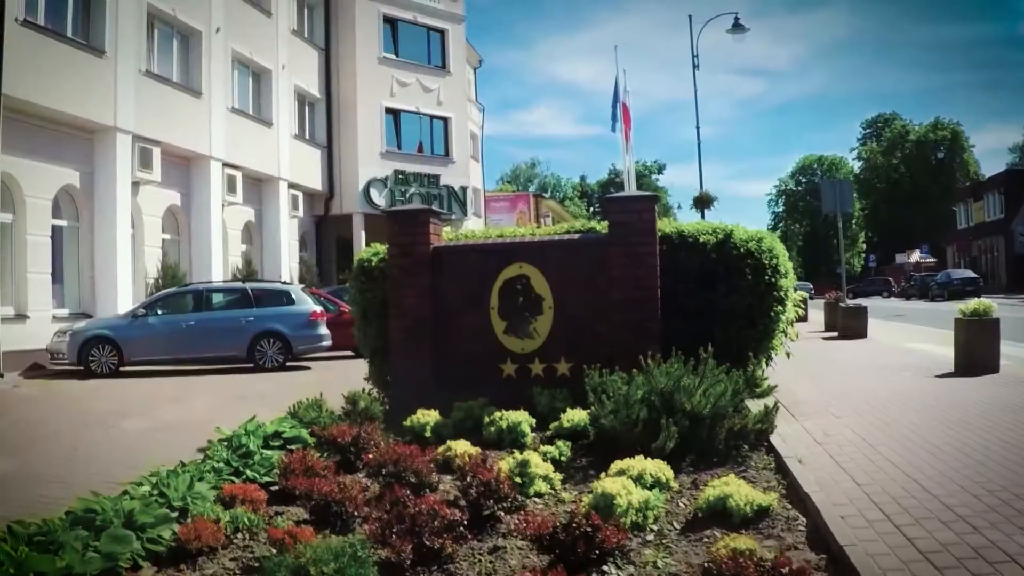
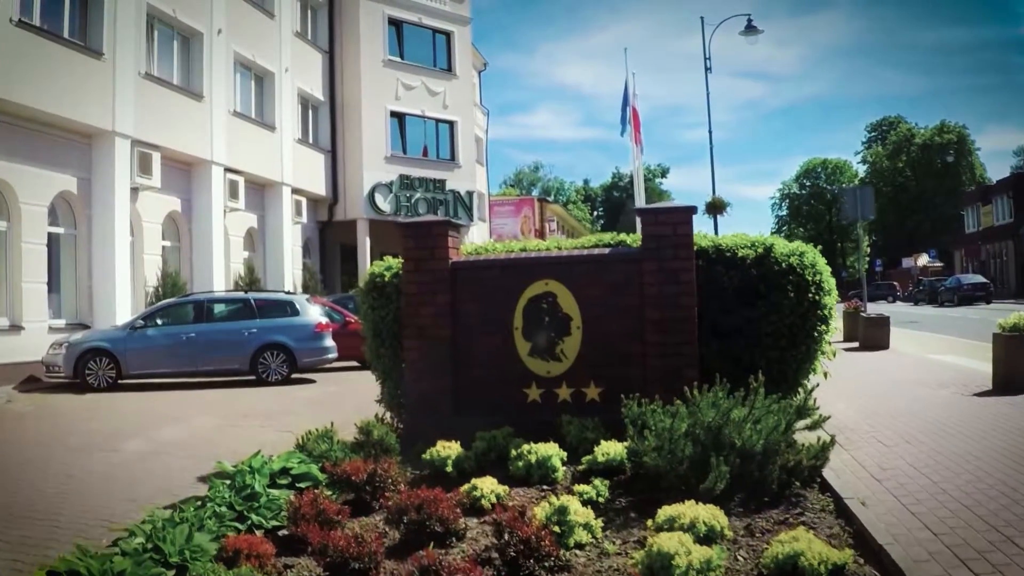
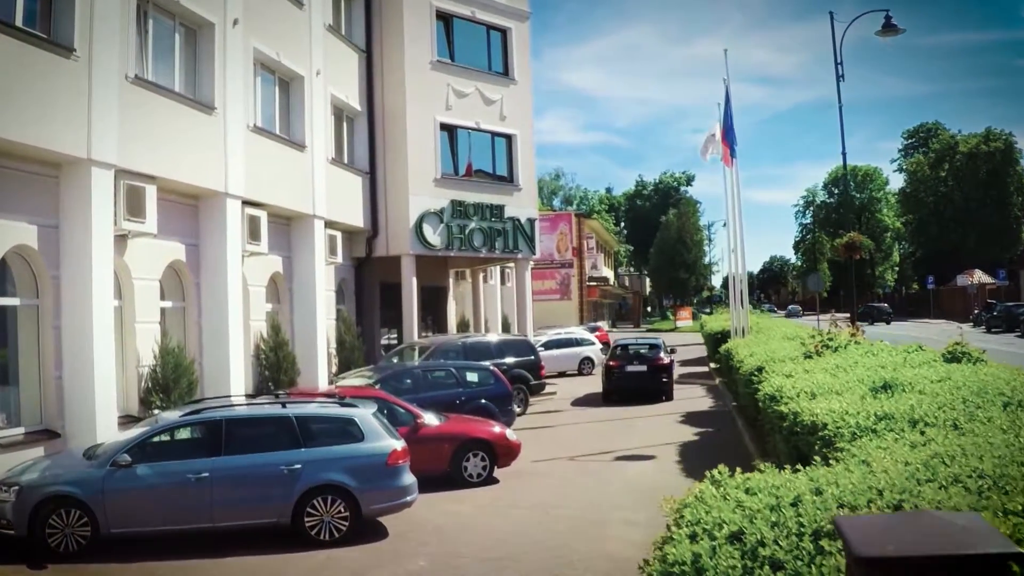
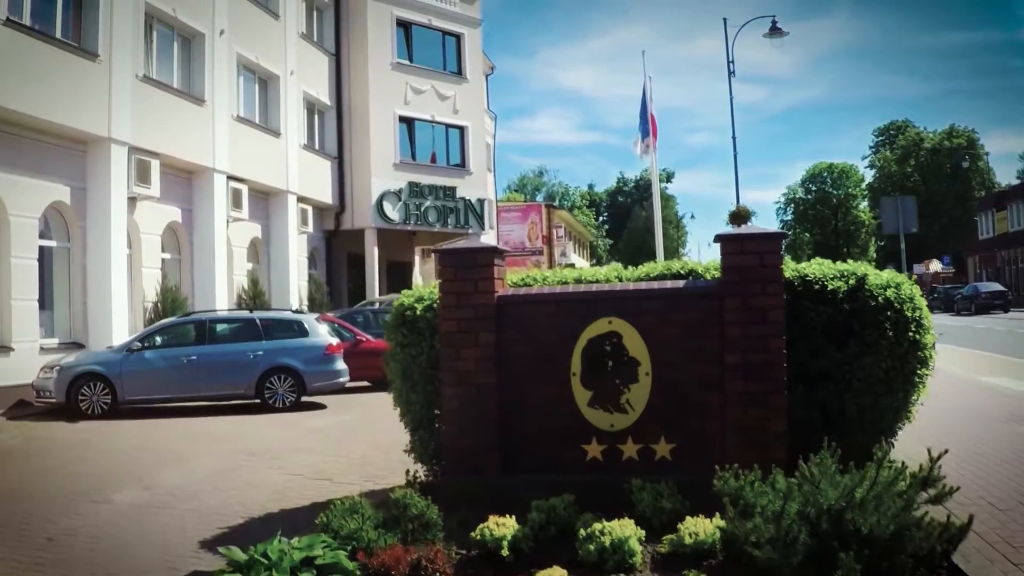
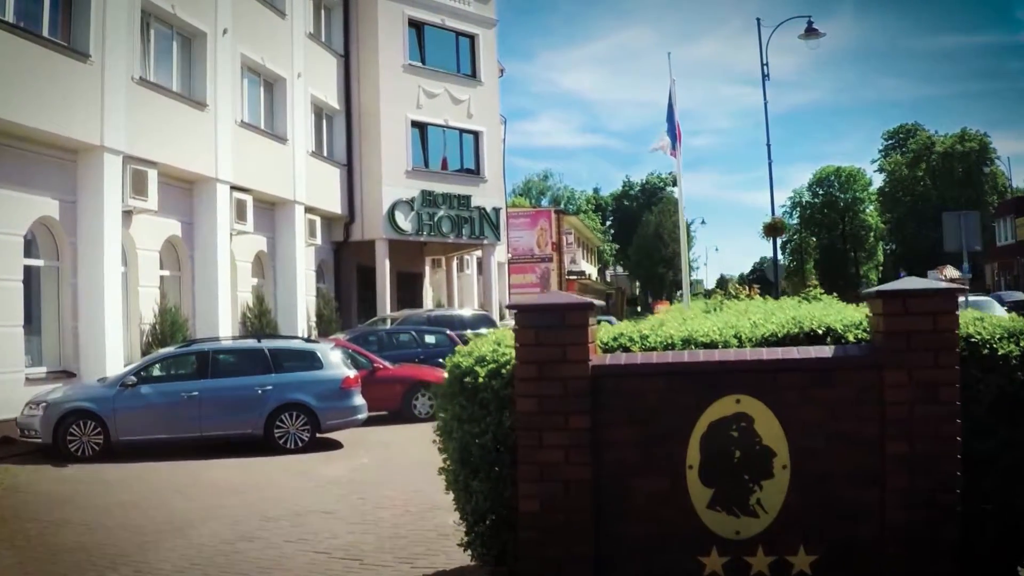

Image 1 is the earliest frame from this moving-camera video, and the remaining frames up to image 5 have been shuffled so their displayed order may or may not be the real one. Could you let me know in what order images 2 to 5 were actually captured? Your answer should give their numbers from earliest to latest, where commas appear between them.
2, 4, 5, 3
